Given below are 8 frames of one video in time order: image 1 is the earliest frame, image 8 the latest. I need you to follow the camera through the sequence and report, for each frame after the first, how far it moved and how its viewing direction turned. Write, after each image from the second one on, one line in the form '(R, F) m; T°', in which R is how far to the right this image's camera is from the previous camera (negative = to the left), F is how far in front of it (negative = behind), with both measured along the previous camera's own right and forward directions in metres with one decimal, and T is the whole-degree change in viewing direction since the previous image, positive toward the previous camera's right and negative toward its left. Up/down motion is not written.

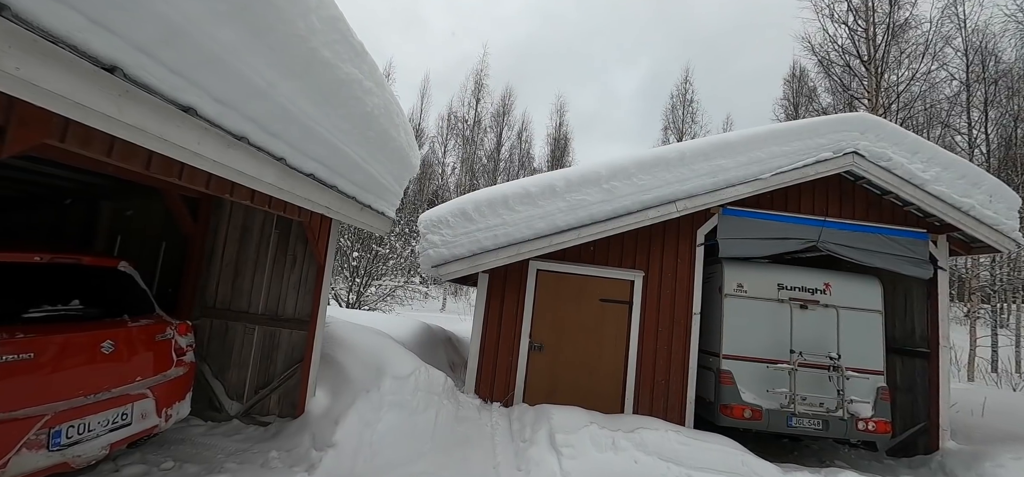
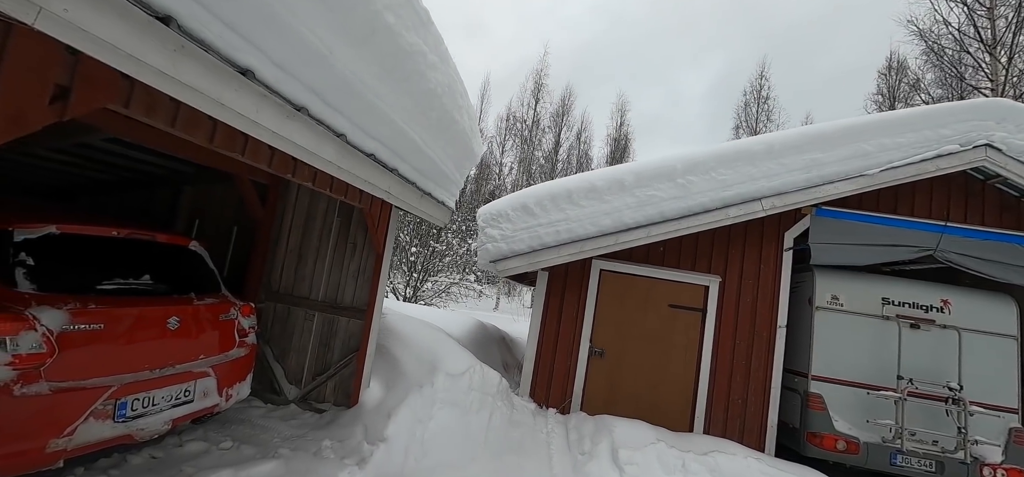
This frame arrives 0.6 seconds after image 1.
(-0.1, +0.3) m; -7°
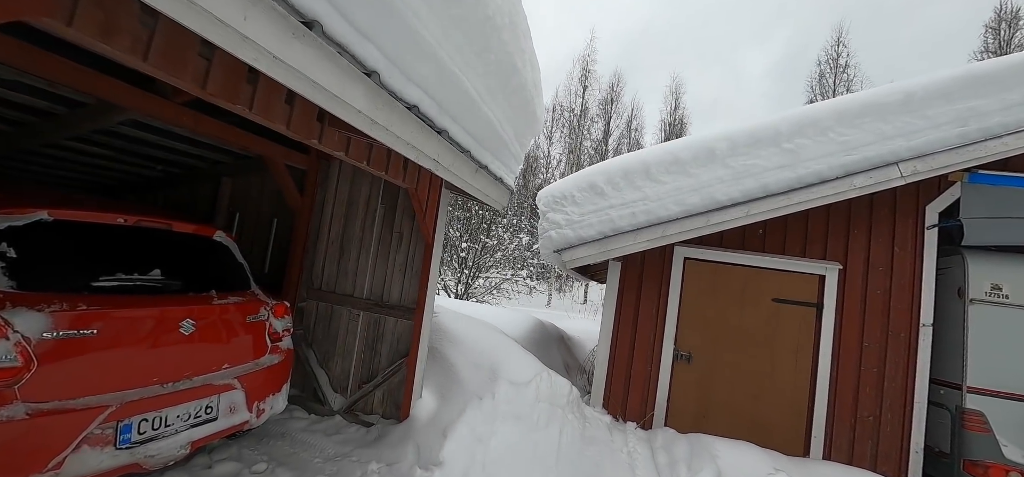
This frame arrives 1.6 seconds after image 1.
(-0.2, +0.7) m; -6°
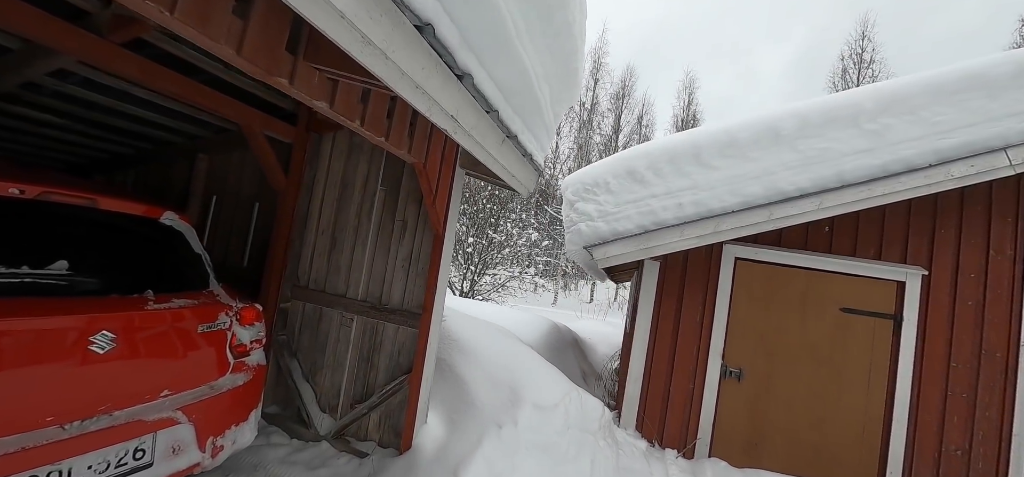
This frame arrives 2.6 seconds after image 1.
(-0.2, +0.7) m; 0°
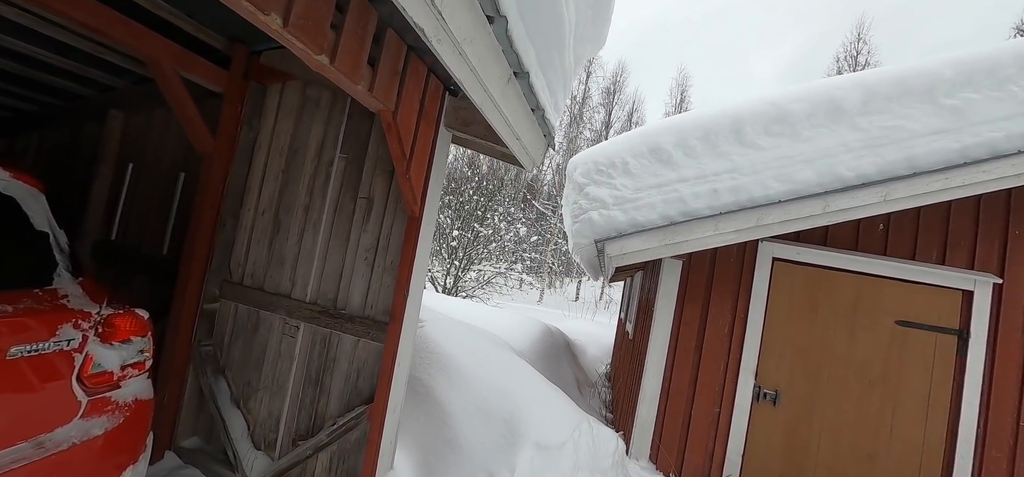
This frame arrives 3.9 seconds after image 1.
(-0.1, +0.7) m; +2°
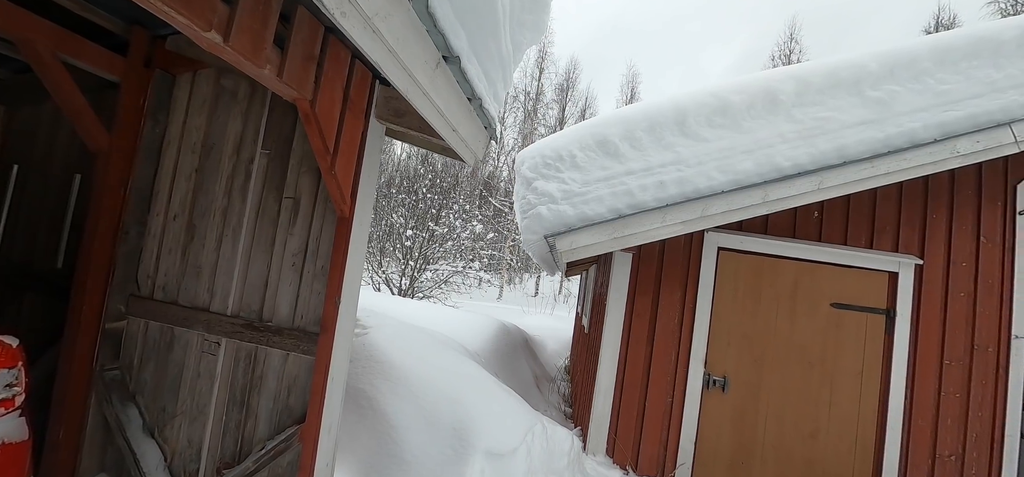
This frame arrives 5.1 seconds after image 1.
(+0.1, +0.1) m; +5°
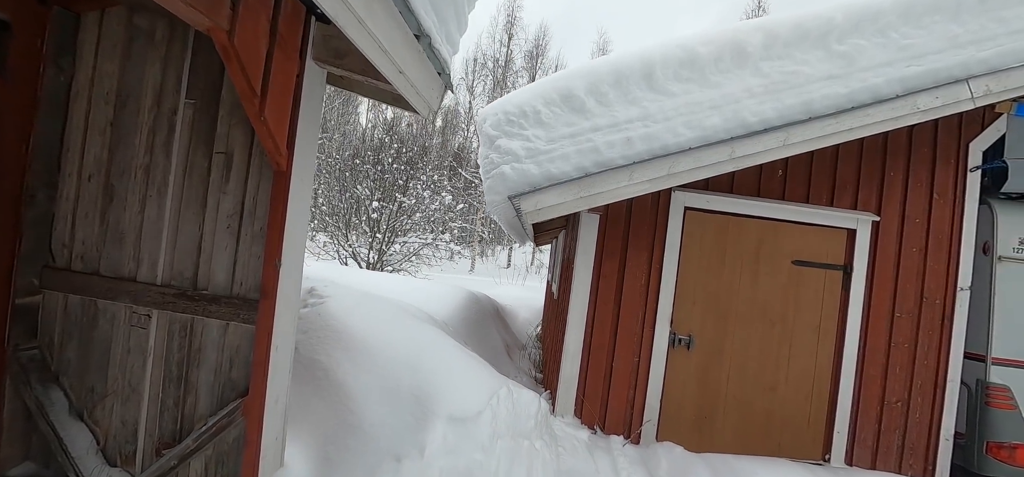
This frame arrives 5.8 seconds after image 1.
(+0.1, +0.1) m; +4°
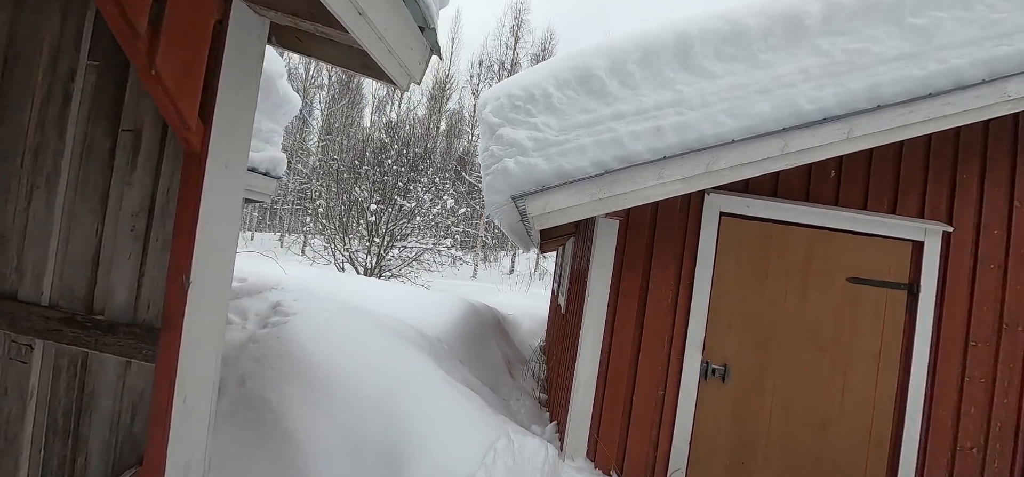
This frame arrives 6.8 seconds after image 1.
(0.0, +0.5) m; -1°
